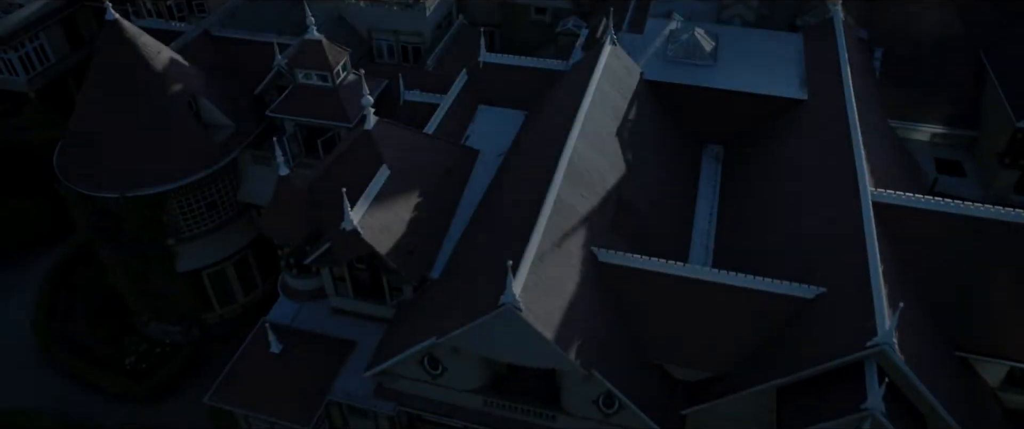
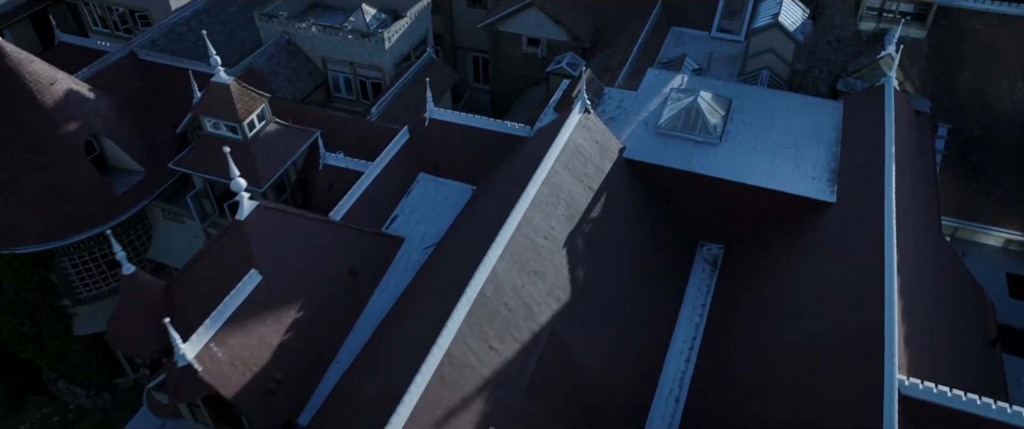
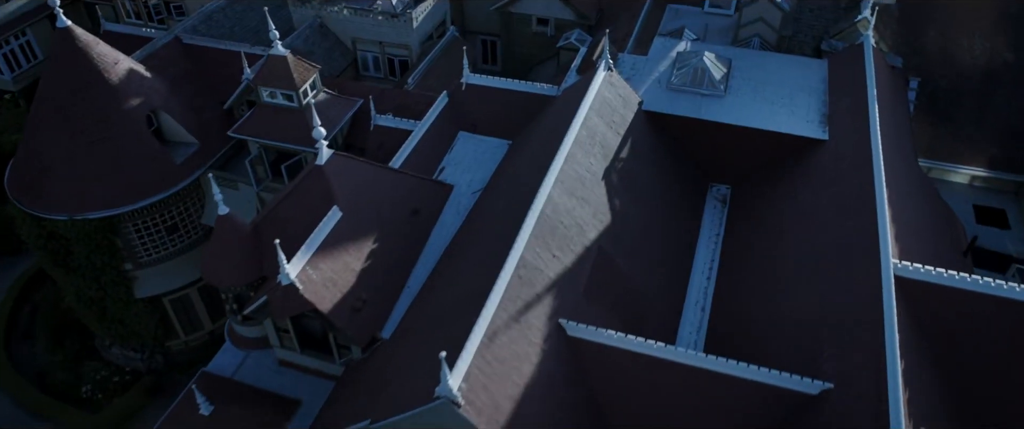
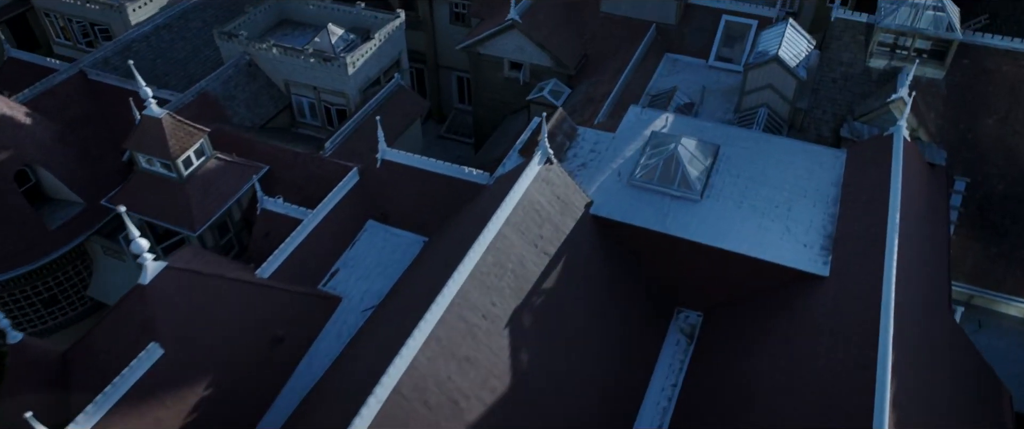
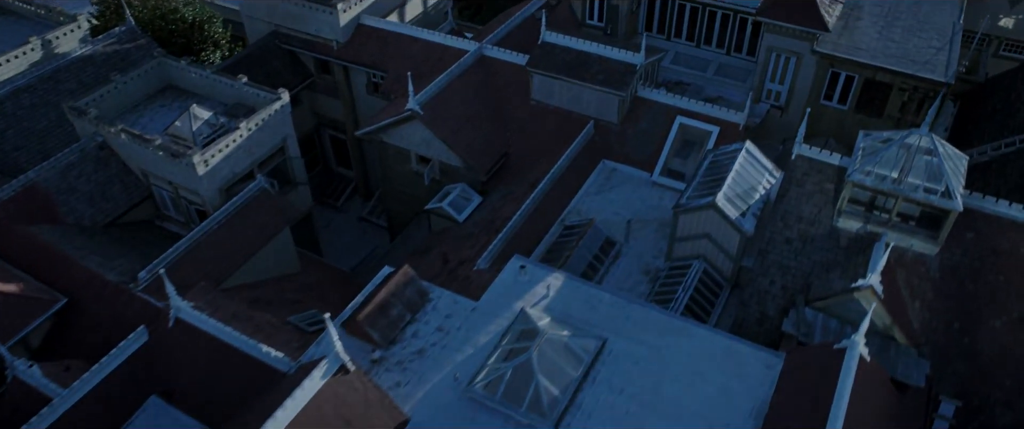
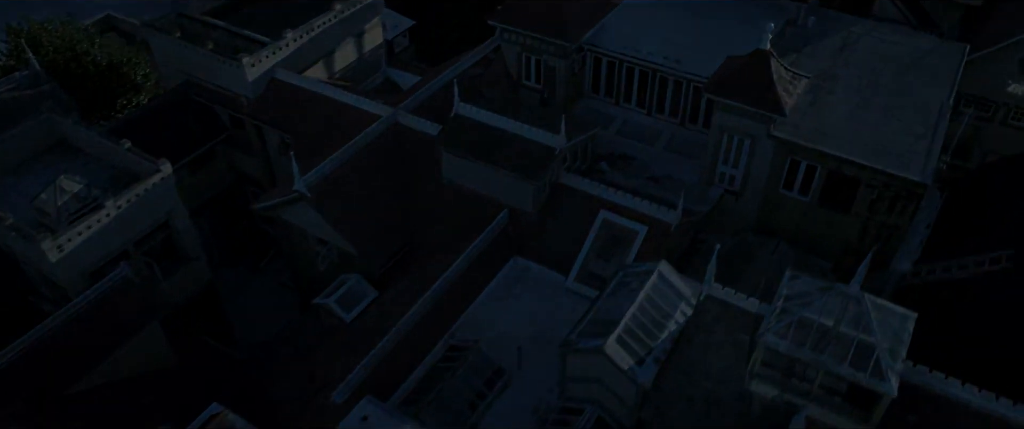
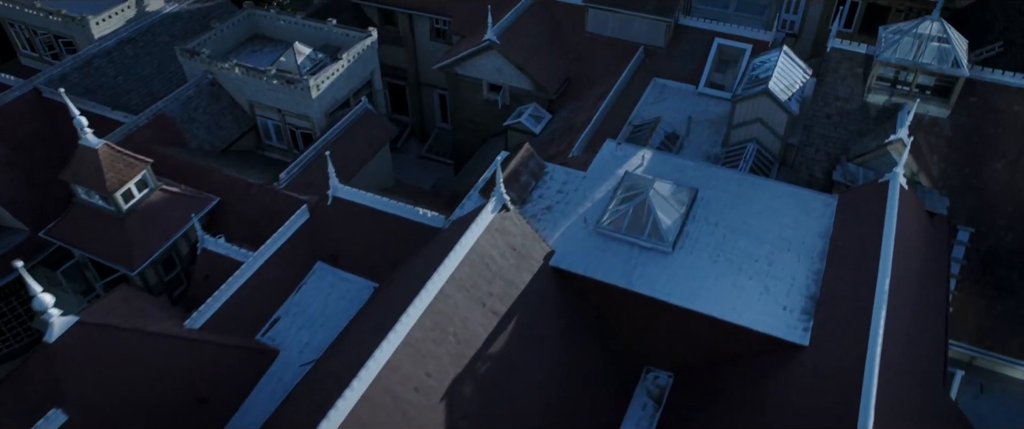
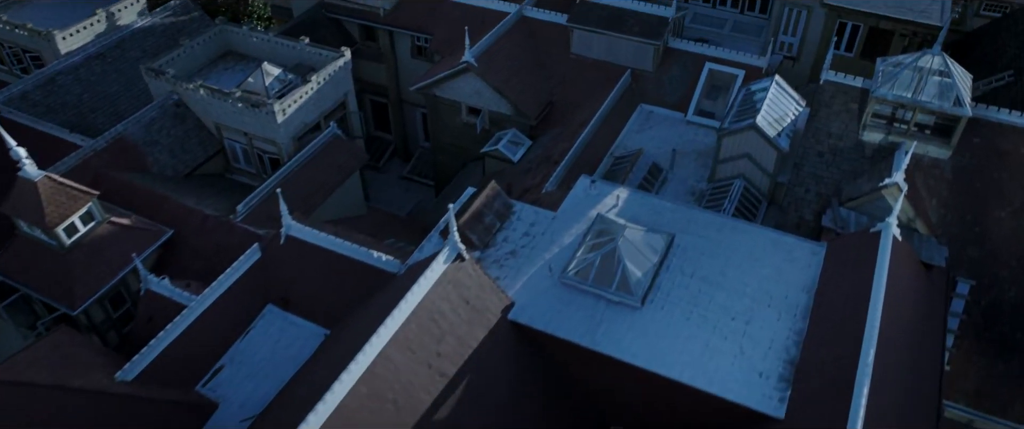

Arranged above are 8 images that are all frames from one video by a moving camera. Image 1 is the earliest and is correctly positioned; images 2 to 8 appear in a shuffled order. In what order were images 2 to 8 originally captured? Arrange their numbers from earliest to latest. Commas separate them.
3, 2, 4, 7, 8, 5, 6
